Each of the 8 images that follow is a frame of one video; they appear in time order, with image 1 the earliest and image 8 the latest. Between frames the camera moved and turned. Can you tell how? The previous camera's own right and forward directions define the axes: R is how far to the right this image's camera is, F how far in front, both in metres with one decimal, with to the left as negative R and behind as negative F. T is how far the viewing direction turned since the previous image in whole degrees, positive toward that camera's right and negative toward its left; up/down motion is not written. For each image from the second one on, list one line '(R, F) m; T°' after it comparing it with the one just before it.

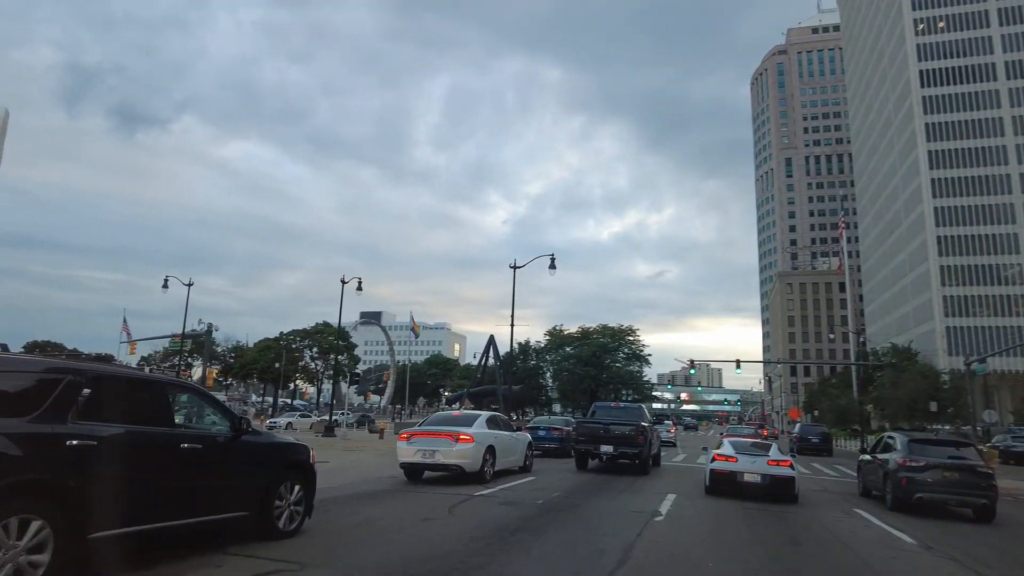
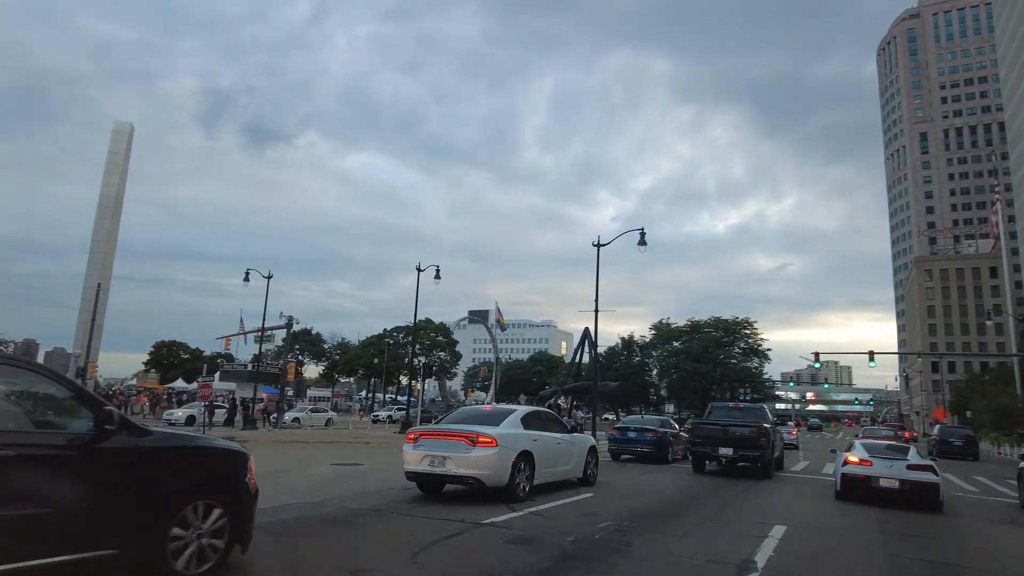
(+0.9, +3.0) m; -9°
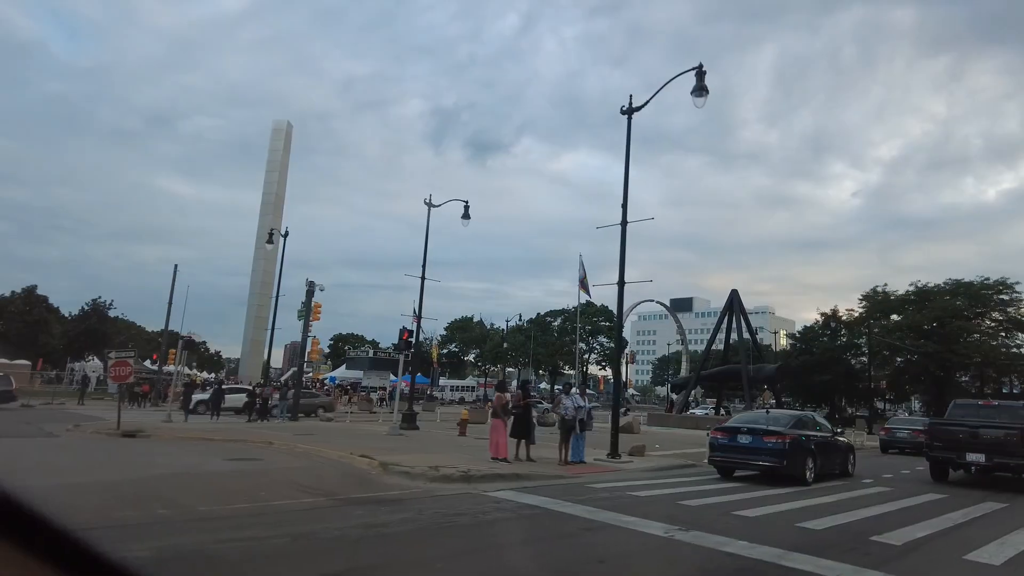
(+4.9, +9.6) m; -18°
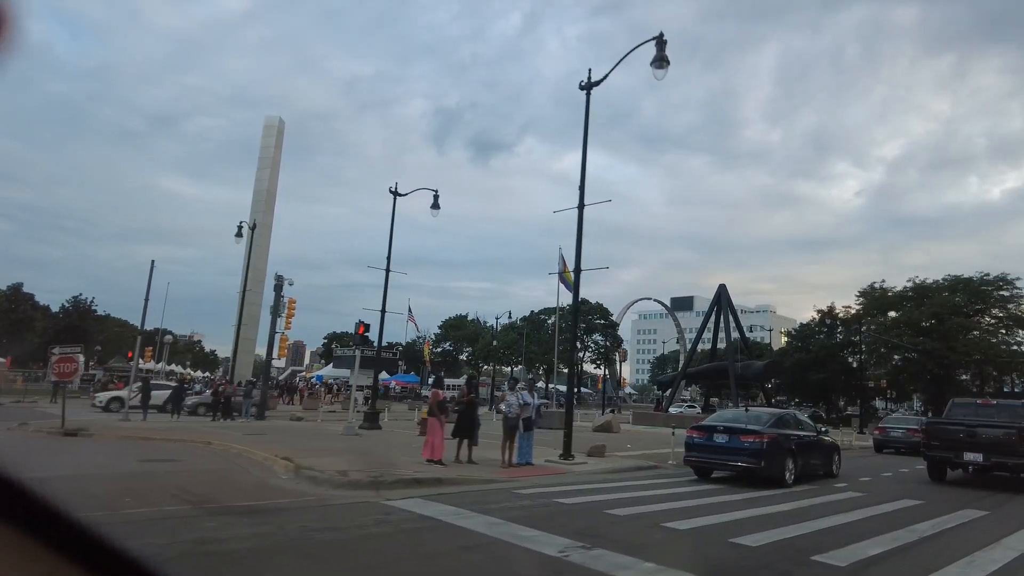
(+1.0, +1.0) m; 0°
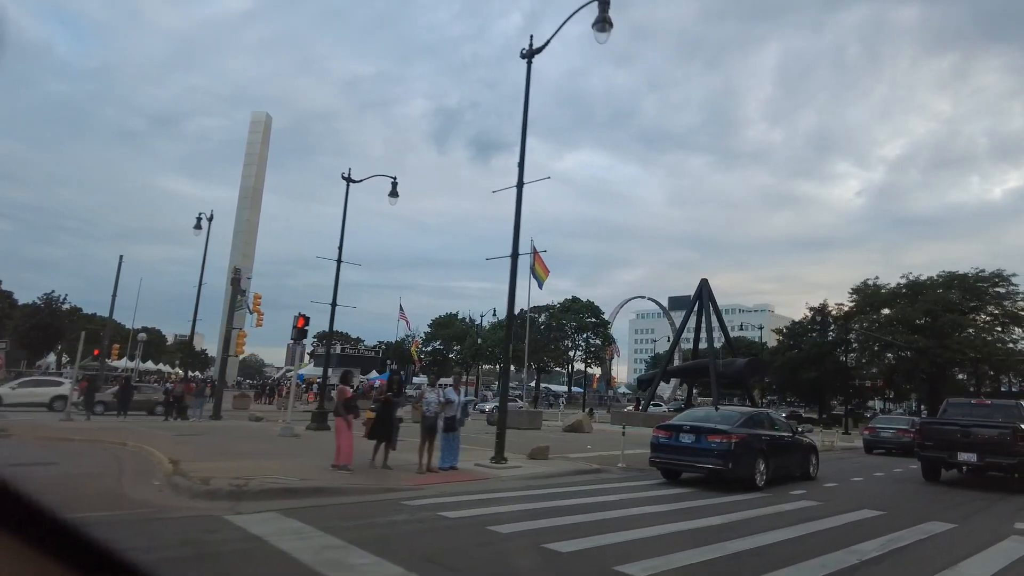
(+1.1, +1.1) m; 0°
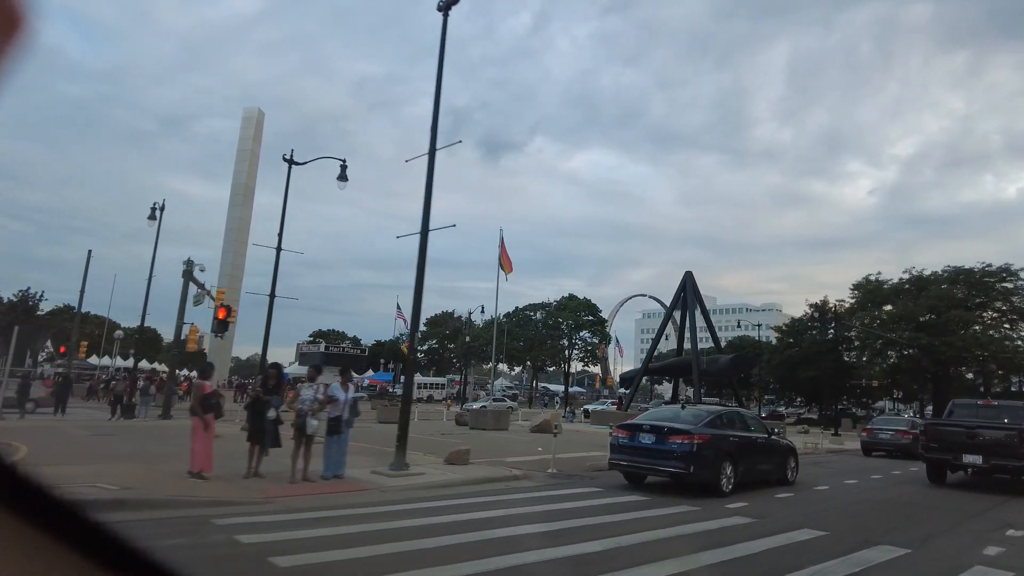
(+1.4, +1.4) m; -1°
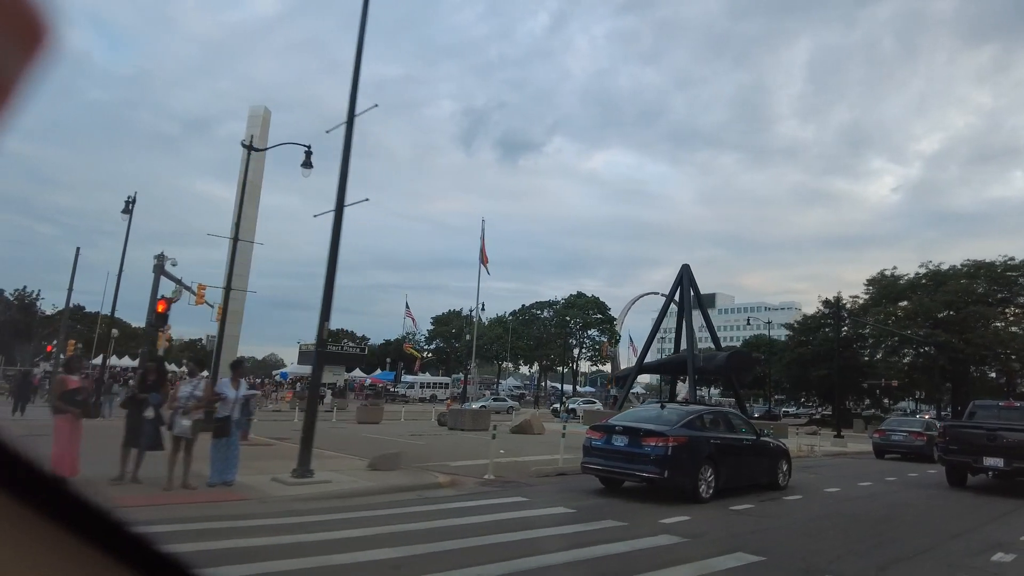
(+1.1, +1.1) m; -2°
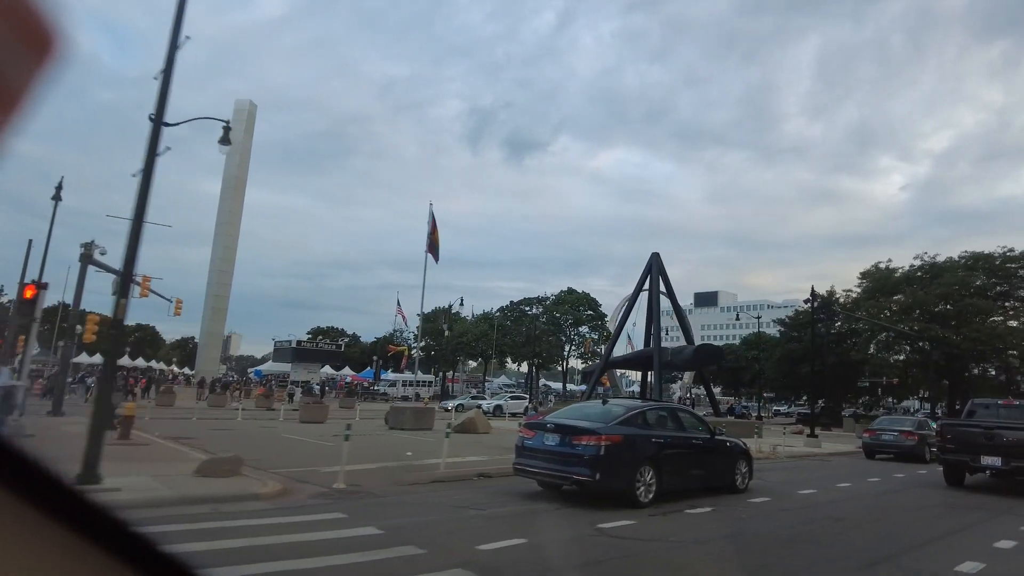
(+1.6, +1.5) m; 0°
